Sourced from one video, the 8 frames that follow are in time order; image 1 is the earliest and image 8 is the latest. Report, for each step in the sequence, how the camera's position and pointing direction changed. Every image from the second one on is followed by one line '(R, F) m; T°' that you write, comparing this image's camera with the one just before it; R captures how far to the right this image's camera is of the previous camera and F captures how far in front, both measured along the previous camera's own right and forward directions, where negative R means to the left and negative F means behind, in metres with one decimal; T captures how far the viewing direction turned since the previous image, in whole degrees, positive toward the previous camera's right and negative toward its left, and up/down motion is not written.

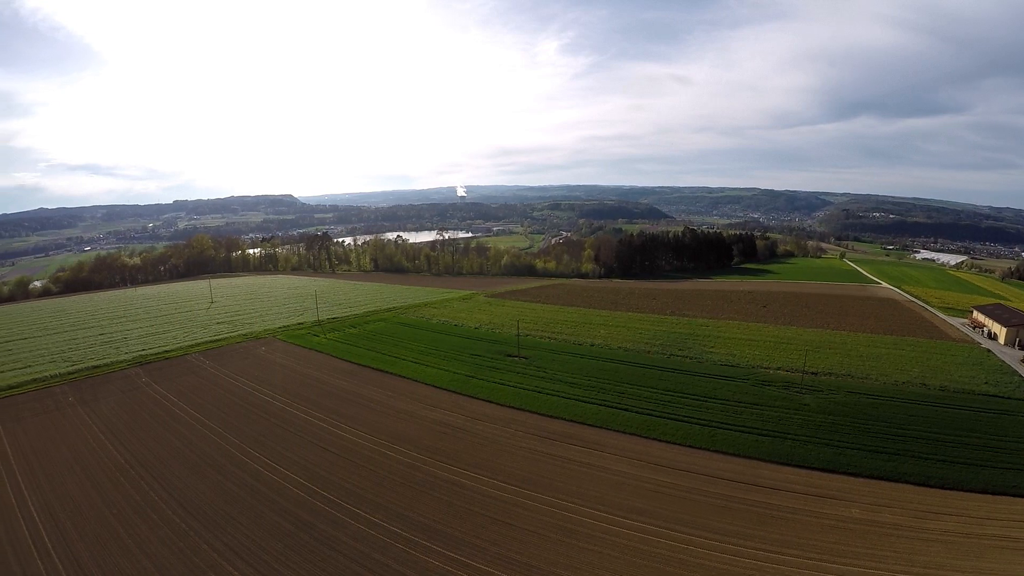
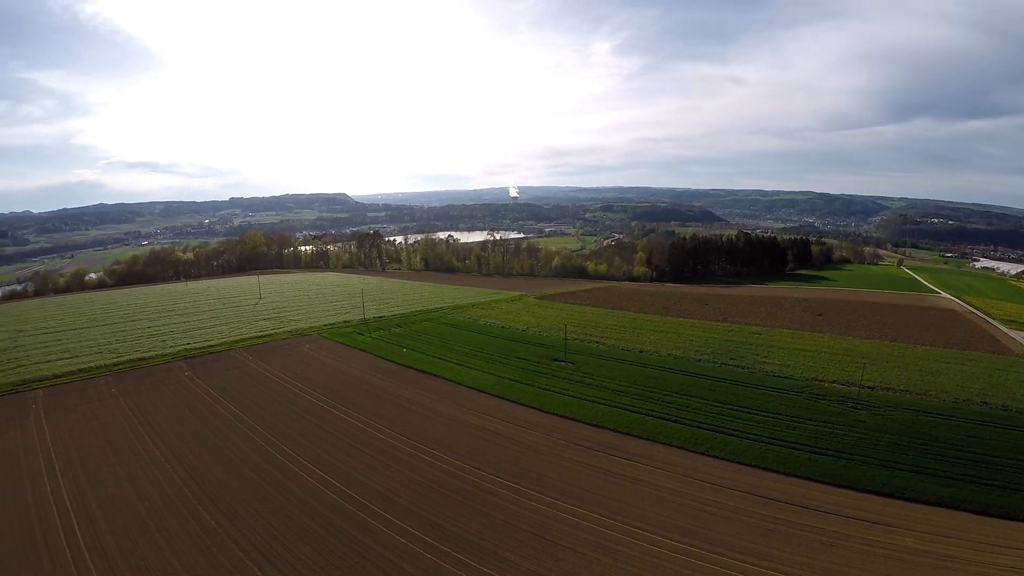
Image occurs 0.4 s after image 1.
(-0.5, +1.2) m; -4°
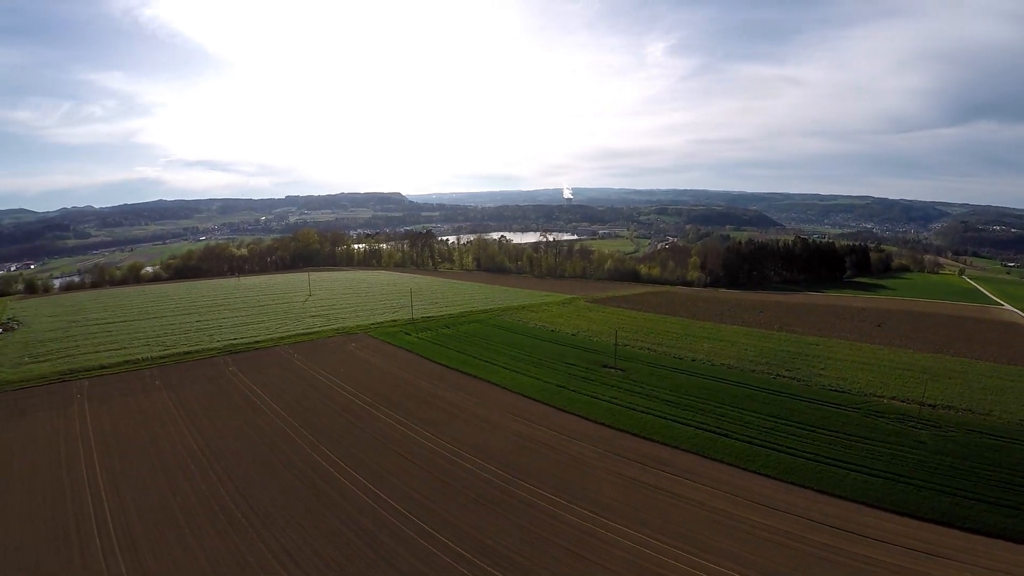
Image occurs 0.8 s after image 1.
(-0.6, +1.1) m; -4°
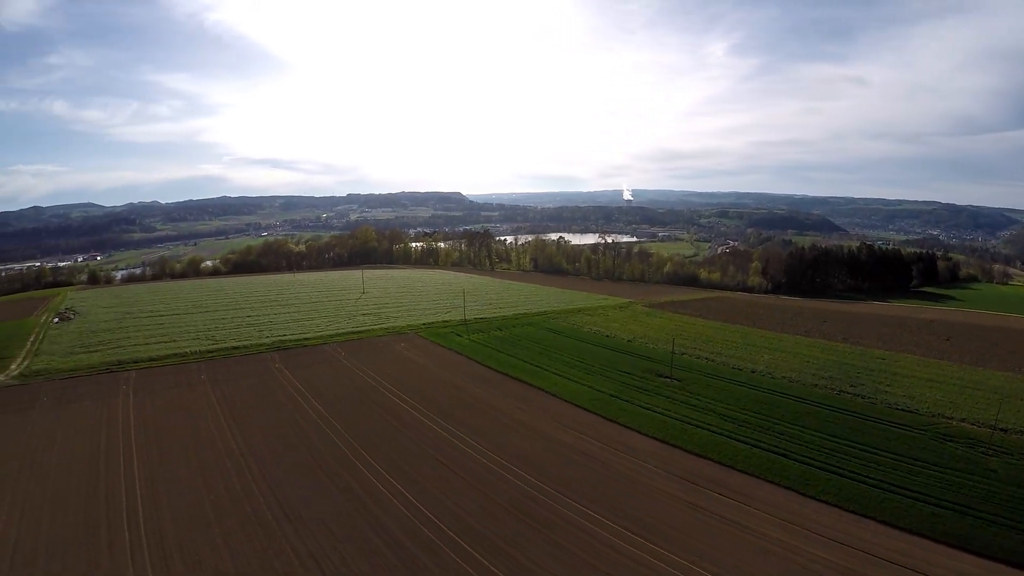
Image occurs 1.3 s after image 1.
(-0.7, +1.0) m; -4°
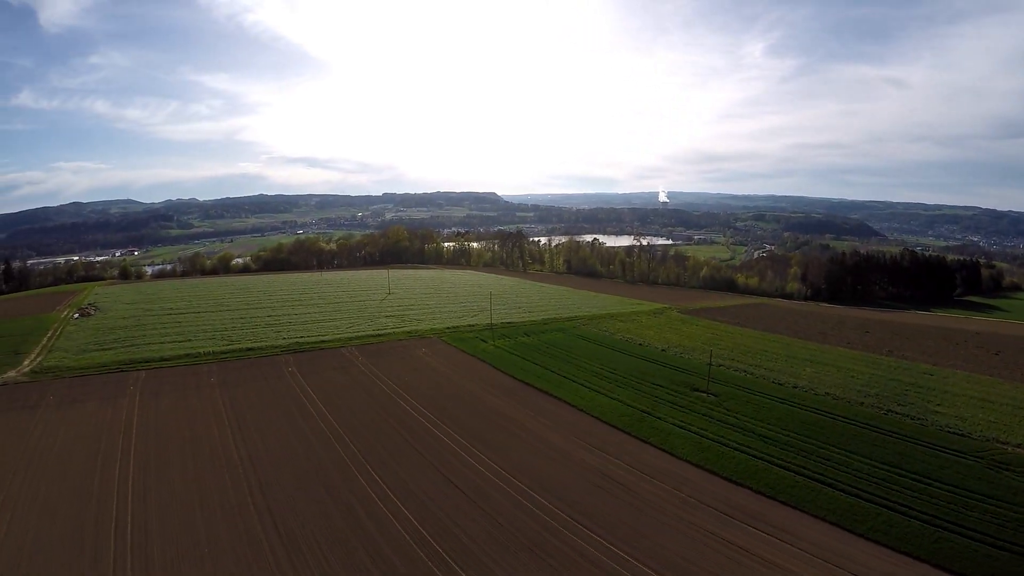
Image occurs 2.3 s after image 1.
(-0.1, +1.4) m; -3°
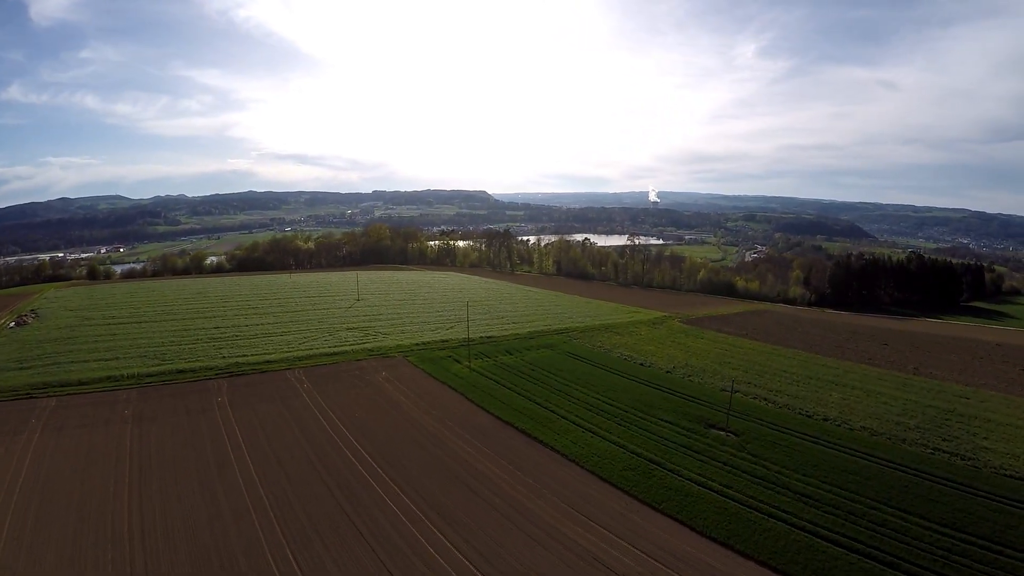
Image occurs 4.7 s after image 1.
(+0.6, +4.4) m; +1°
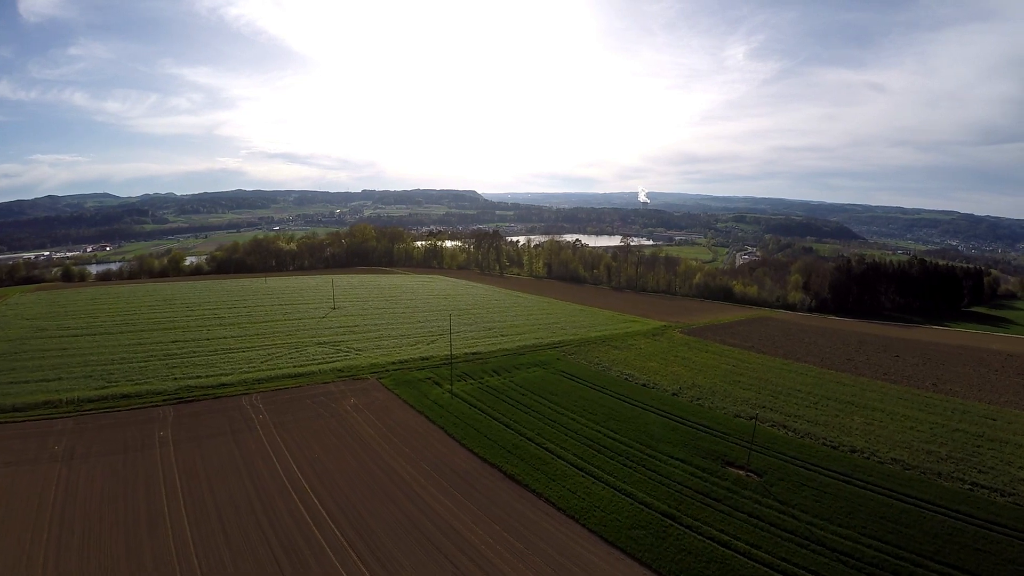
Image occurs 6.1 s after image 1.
(+0.2, +2.8) m; +1°
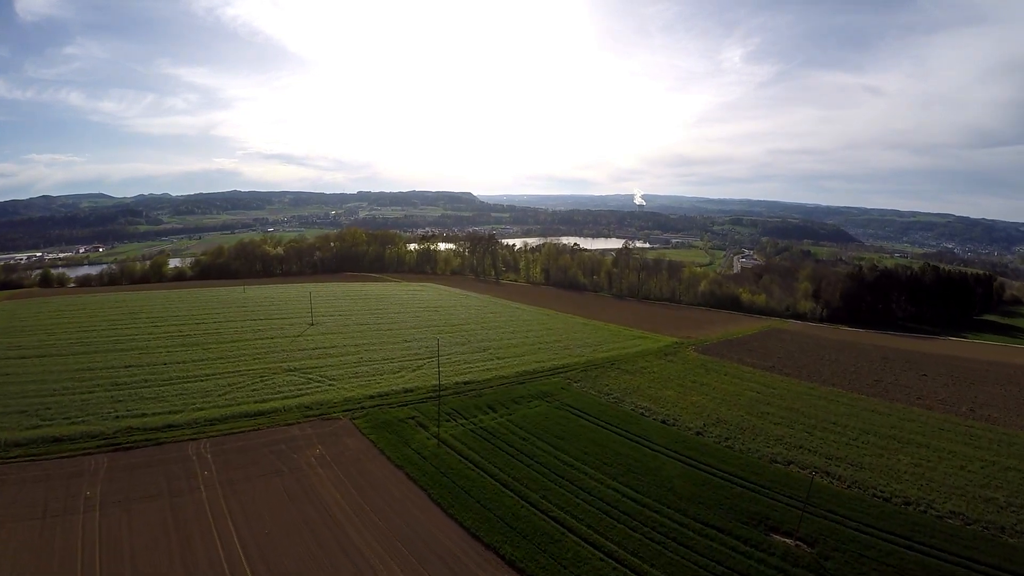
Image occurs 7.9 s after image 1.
(0.0, +3.2) m; 0°
